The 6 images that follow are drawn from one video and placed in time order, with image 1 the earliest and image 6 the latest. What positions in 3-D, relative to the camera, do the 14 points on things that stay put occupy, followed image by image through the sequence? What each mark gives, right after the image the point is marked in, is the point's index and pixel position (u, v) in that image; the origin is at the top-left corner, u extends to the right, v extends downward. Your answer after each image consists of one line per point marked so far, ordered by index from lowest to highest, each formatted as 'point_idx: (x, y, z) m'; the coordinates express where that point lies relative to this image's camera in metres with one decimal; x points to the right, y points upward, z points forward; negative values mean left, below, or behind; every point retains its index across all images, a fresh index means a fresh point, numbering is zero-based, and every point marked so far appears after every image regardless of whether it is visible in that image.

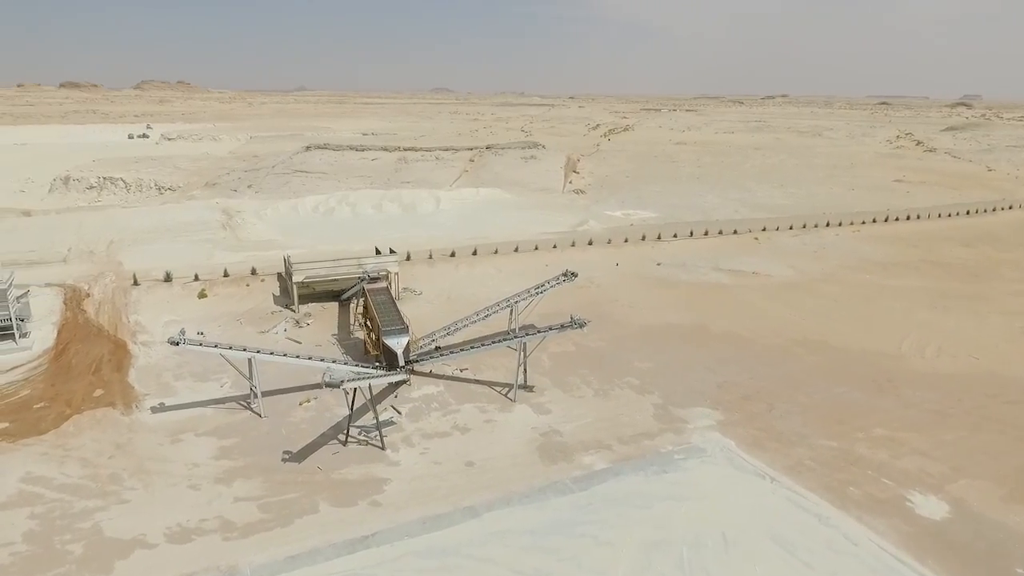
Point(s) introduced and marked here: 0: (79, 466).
0: (-7.3, -3.0, +11.4) m
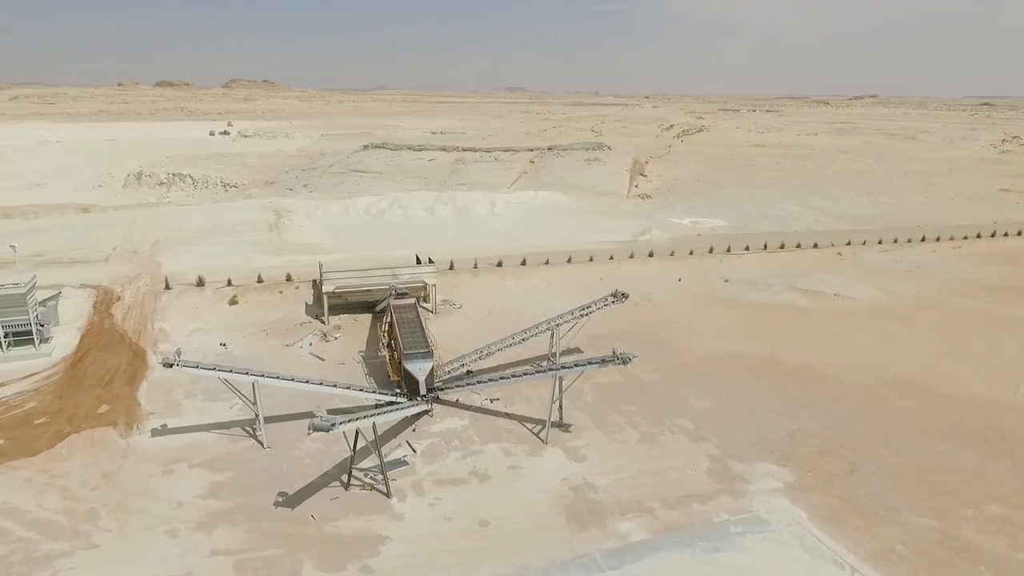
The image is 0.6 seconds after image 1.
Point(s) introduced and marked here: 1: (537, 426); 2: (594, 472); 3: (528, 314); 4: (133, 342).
0: (-7.0, -3.2, +10.4) m
1: (+0.5, -2.6, +12.8) m
2: (+1.4, -3.1, +11.3) m
3: (+0.5, -0.7, +19.0) m
4: (-9.1, -1.3, +16.3) m
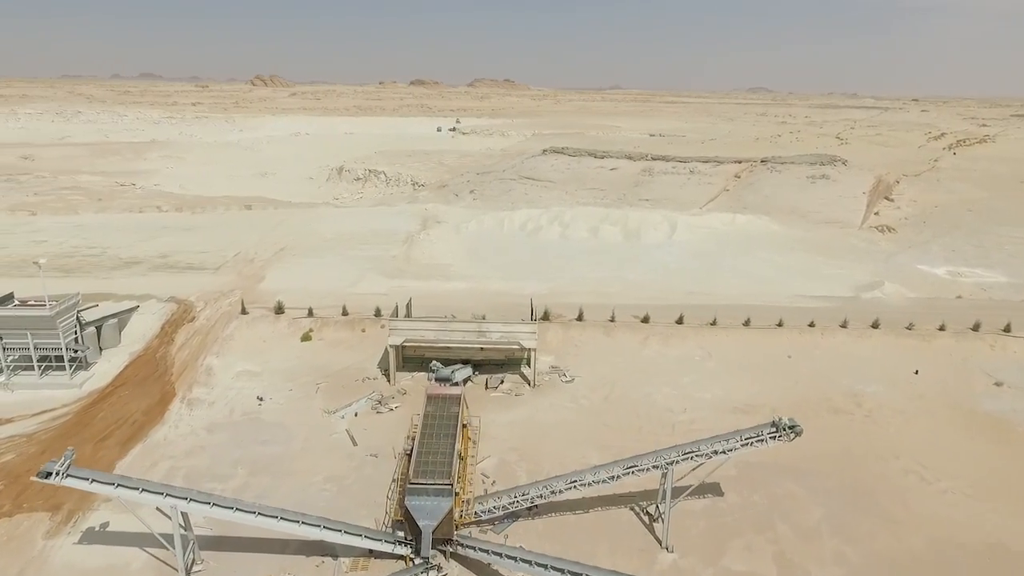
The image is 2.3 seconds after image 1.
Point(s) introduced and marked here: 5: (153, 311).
0: (-7.0, -3.9, +7.6) m
1: (+0.9, -4.1, +7.5) m
2: (+1.2, -4.6, +5.8) m
3: (+3.0, -2.3, +13.4) m
4: (-7.0, -1.9, +13.8) m
5: (-8.8, -0.6, +16.5) m
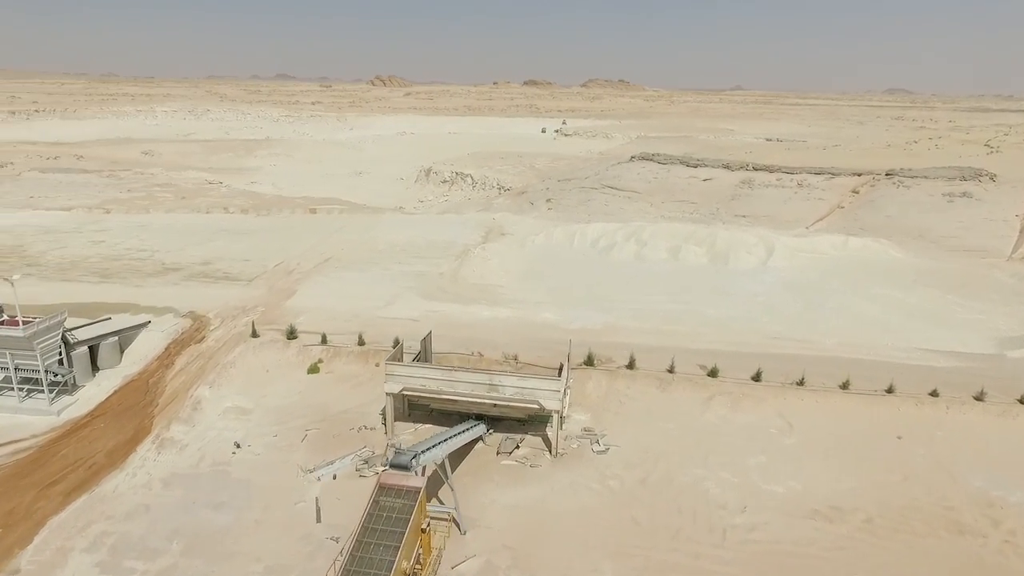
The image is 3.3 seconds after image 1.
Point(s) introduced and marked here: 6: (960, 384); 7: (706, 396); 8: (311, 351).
0: (-7.6, -4.3, +6.2) m
1: (+0.1, -4.8, +4.9) m
2: (+0.1, -5.3, +3.2) m
3: (+3.2, -3.2, +10.4) m
4: (-6.6, -2.3, +12.4) m
5: (-7.9, -0.9, +15.3) m
6: (+8.9, -1.9, +13.5) m
7: (+3.7, -2.1, +12.8) m
8: (-4.2, -1.3, +14.3) m
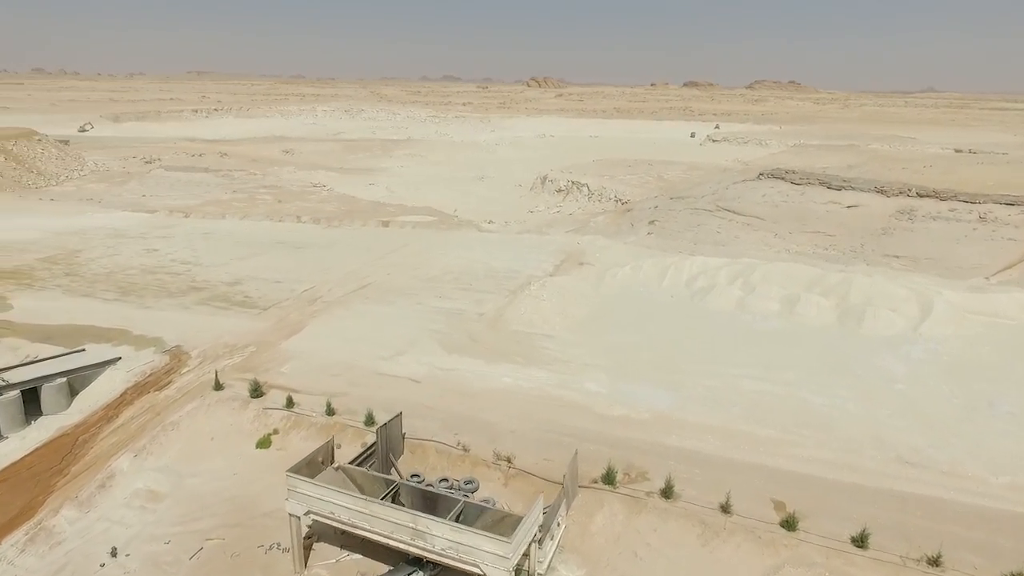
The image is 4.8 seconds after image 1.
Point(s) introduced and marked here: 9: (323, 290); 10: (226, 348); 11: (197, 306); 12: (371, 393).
0: (-9.4, -4.9, +4.4) m
1: (-2.2, -5.9, +1.5) m
2: (-2.6, -6.4, -0.2) m
3: (+2.1, -4.5, +6.2) m
4: (-6.9, -3.0, +10.2) m
5: (-7.4, -1.5, +13.3) m
6: (+8.5, -3.6, +7.9) m
7: (+3.2, -3.4, +8.4) m
8: (-4.1, -2.2, +11.6) m
9: (-5.0, 0.0, +17.9) m
10: (-6.0, -1.2, +14.2) m
11: (-7.8, -0.5, +16.6) m
12: (-2.6, -1.9, +12.4) m
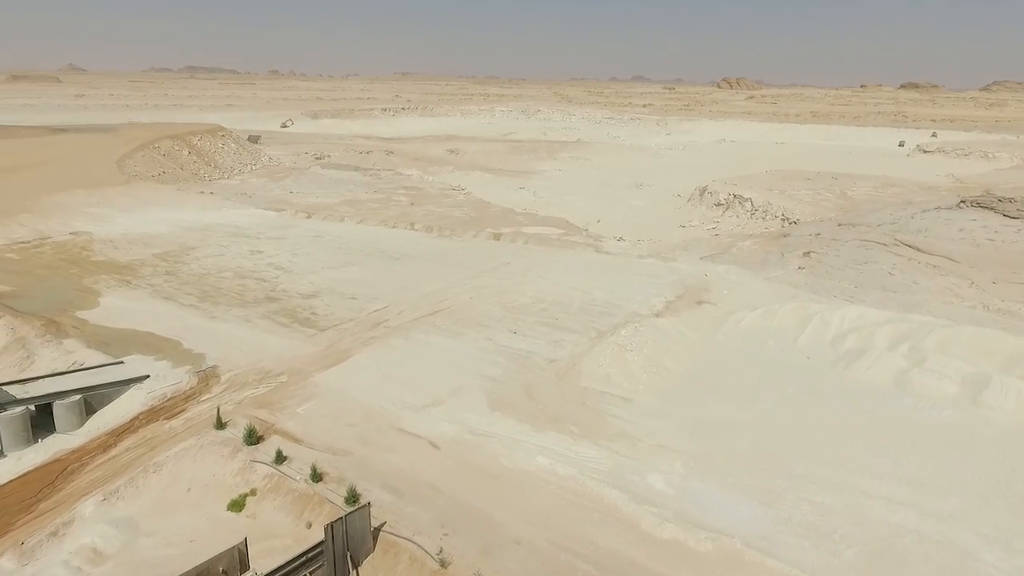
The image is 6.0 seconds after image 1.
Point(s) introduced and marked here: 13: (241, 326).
0: (-10.9, -4.9, +4.4) m
1: (-4.8, -6.4, -0.3) m
2: (-5.6, -6.9, -1.8) m
3: (+0.7, -5.4, +3.2) m
4: (-6.9, -3.3, +9.3) m
5: (-6.5, -1.8, +12.4) m
6: (+7.3, -5.1, +3.2) m
7: (+2.4, -4.5, +5.0) m
8: (-3.8, -2.7, +10.0) m
9: (-2.9, -0.5, +16.2) m
10: (-4.9, -1.6, +12.9) m
11: (-5.9, -0.7, +15.7) m
12: (-2.0, -2.5, +10.3) m
13: (-6.1, -0.9, +15.3) m
